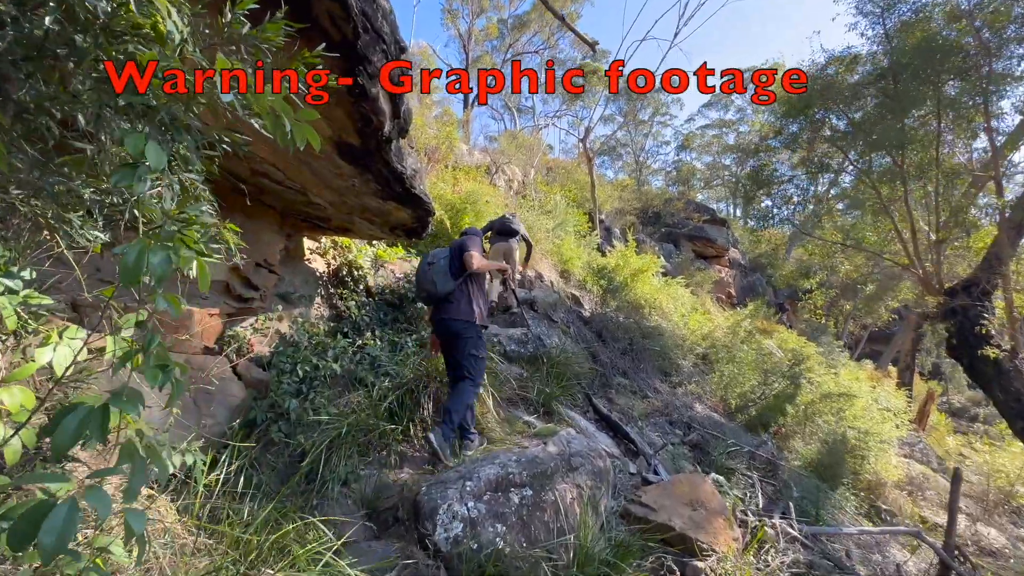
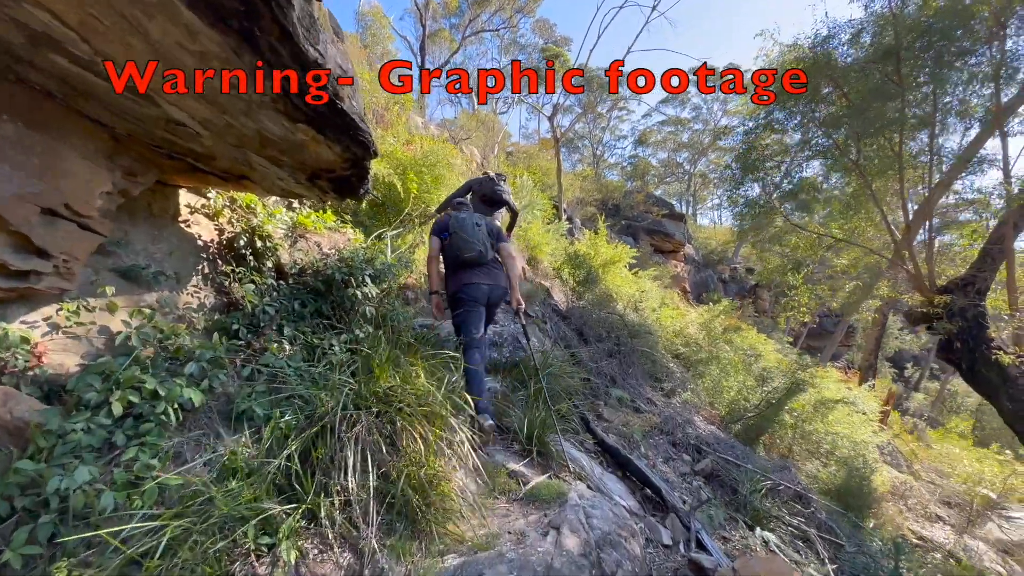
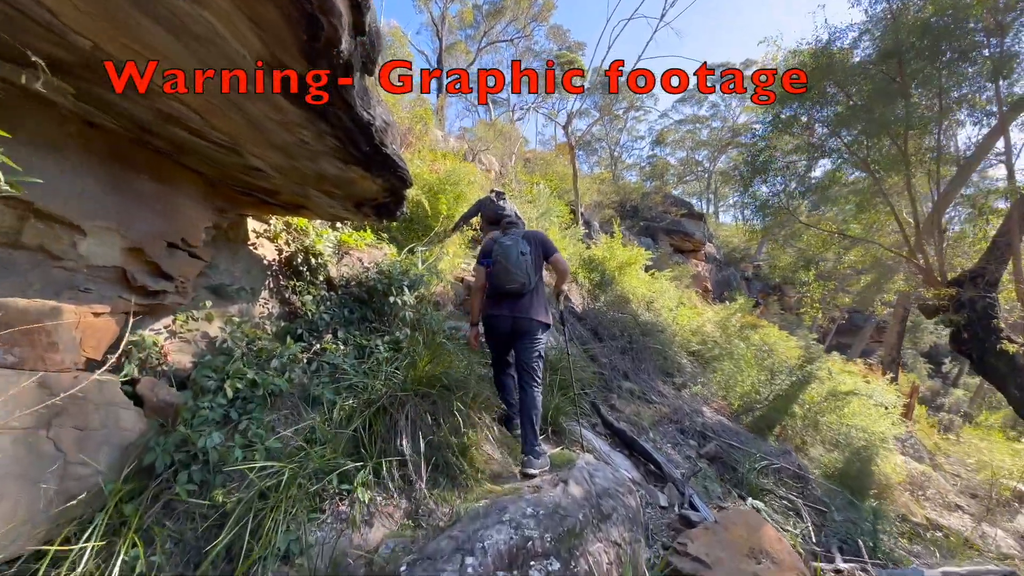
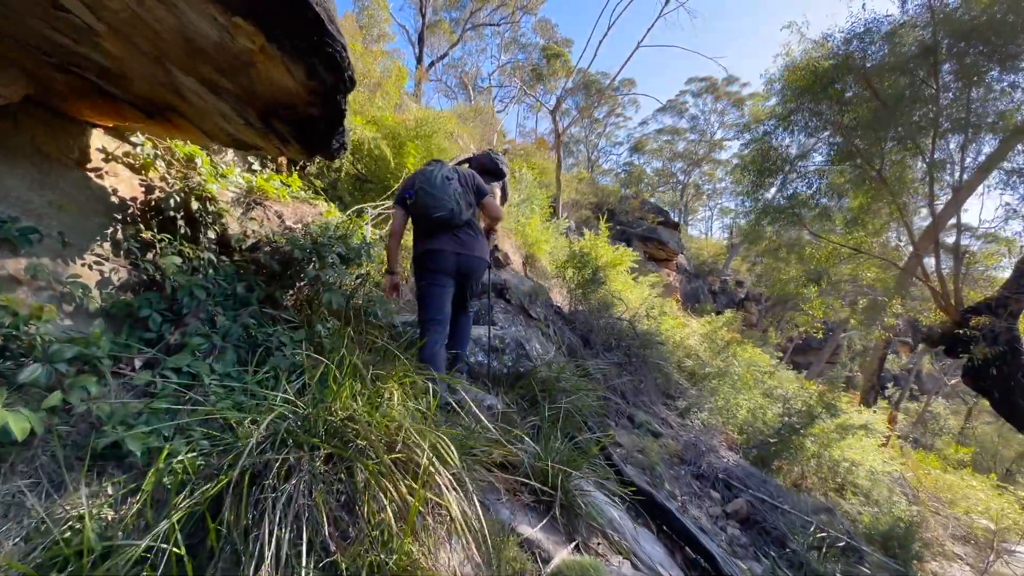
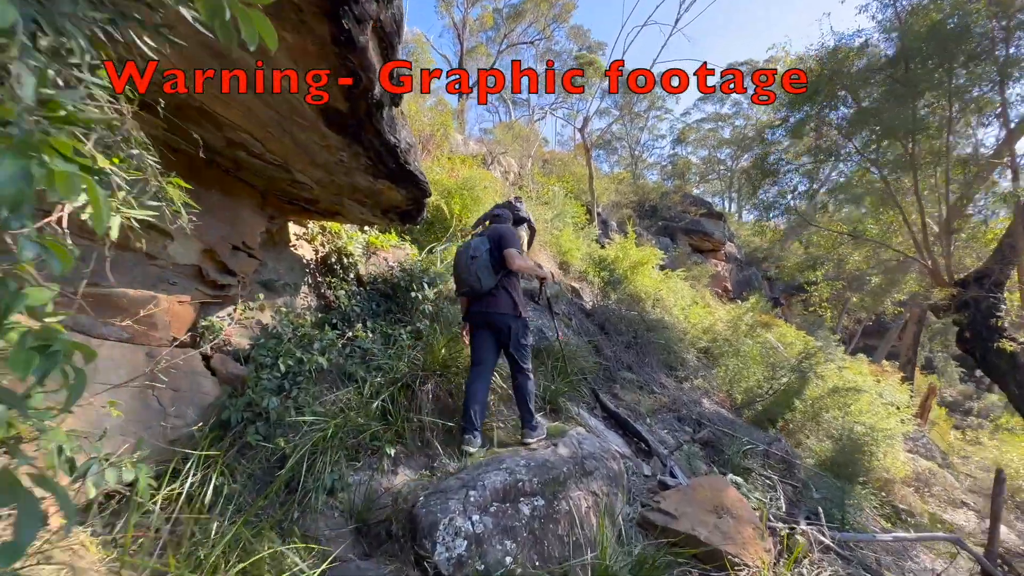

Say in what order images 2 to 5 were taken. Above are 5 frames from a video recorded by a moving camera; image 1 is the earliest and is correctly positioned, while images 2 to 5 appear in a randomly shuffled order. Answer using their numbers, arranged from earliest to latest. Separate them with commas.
5, 3, 2, 4
